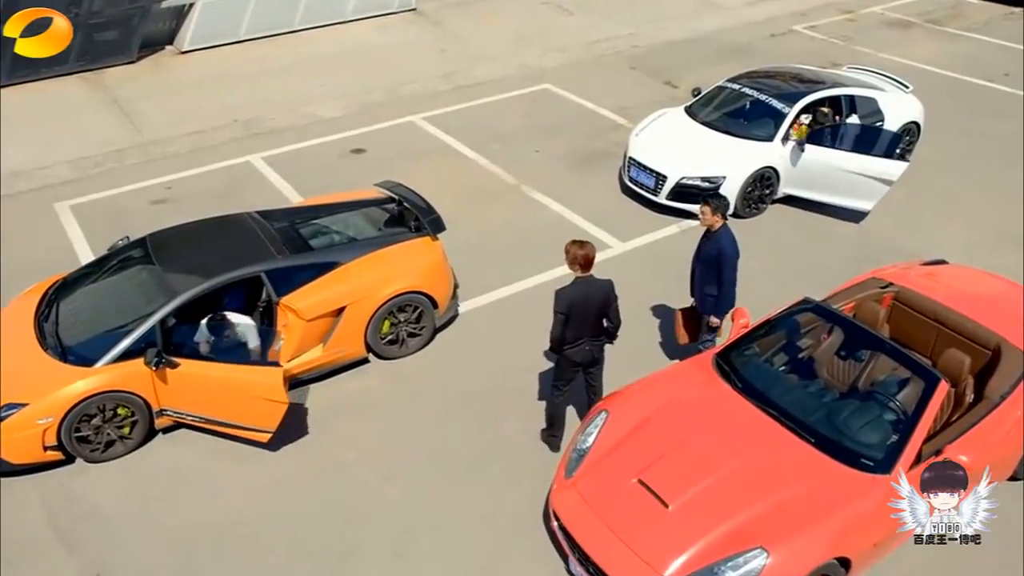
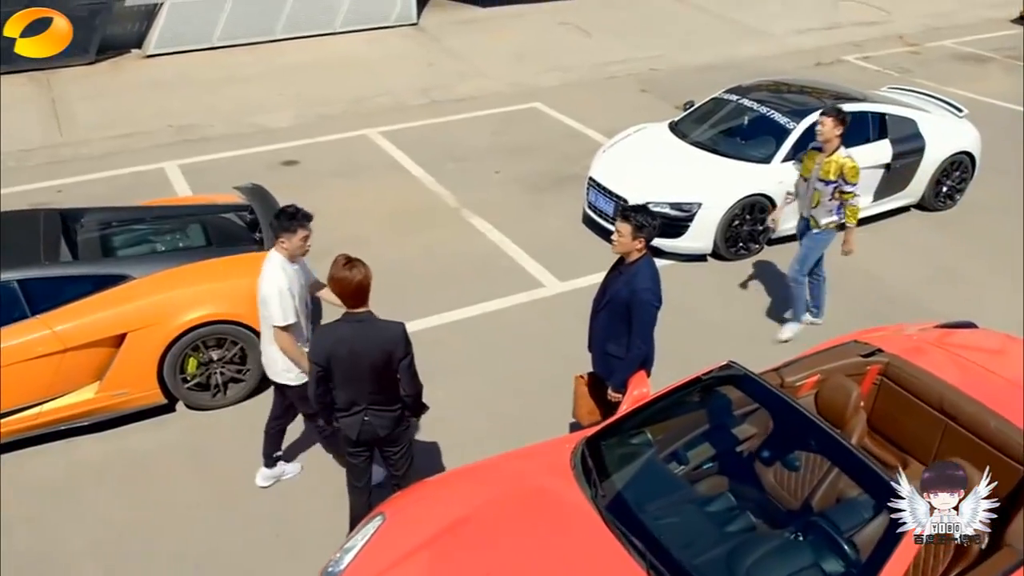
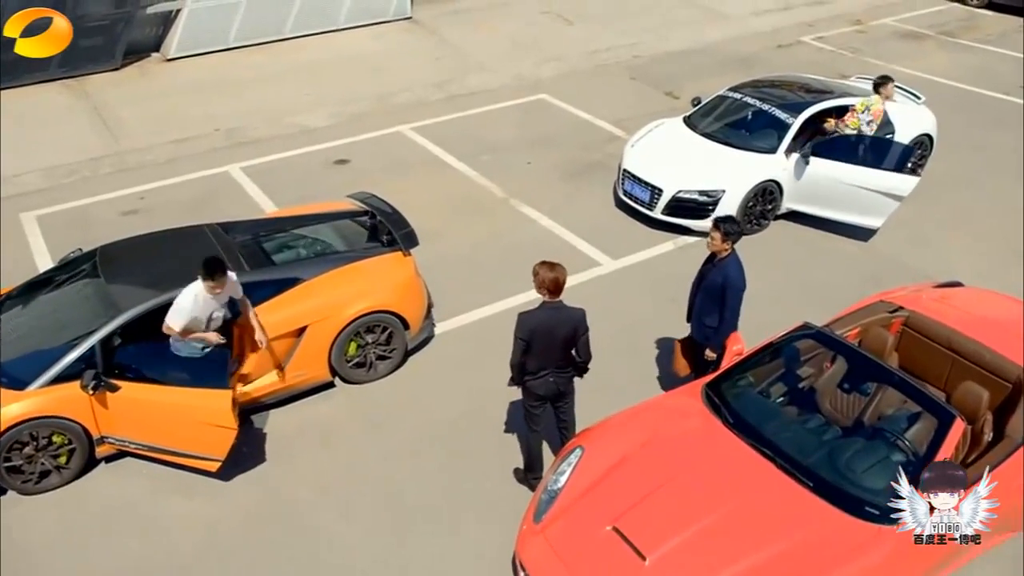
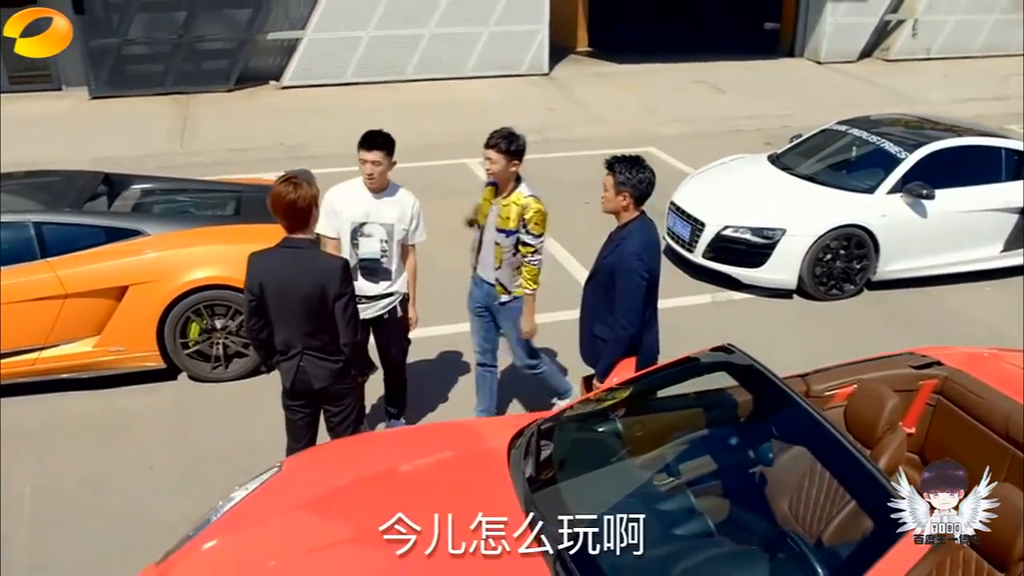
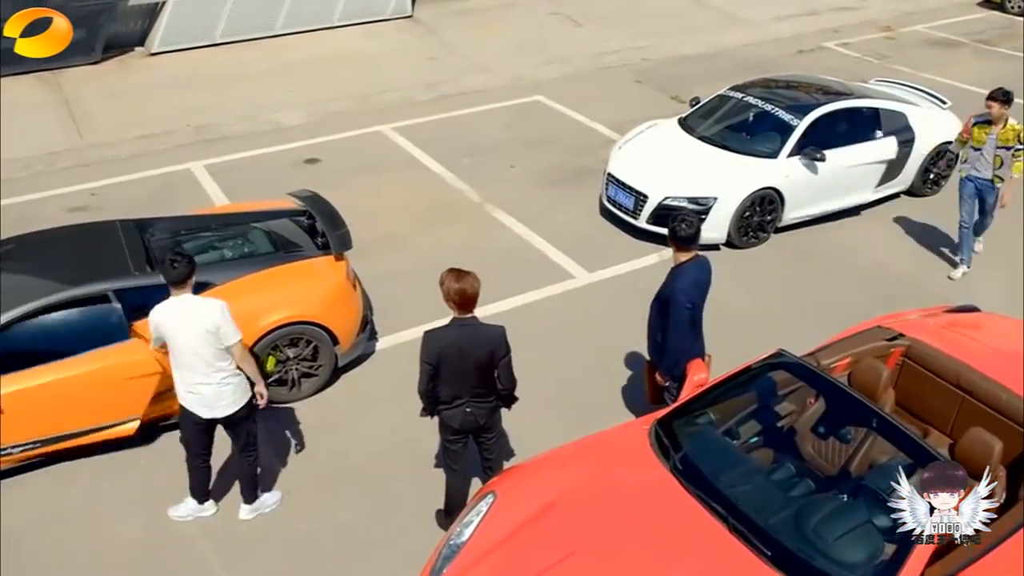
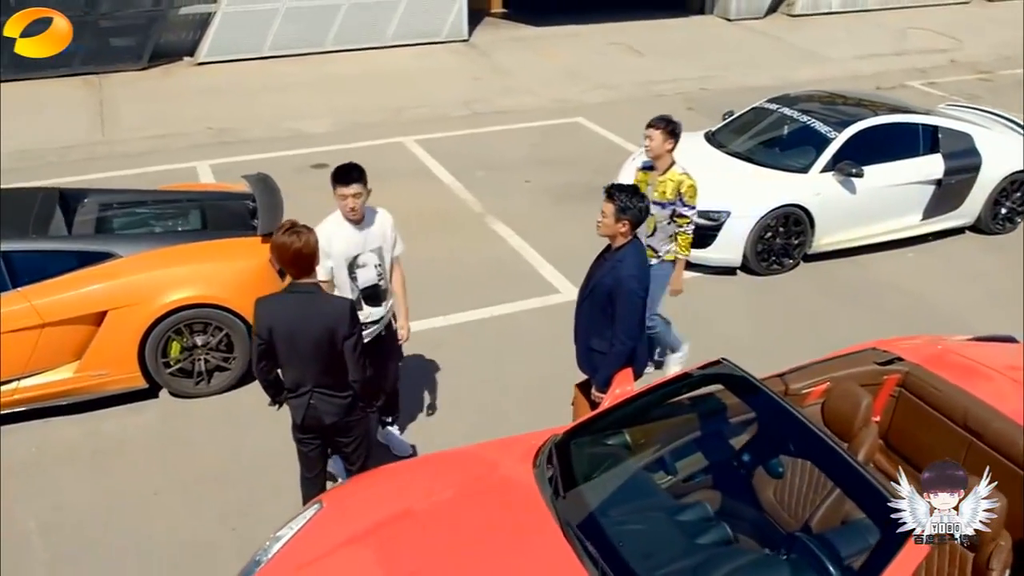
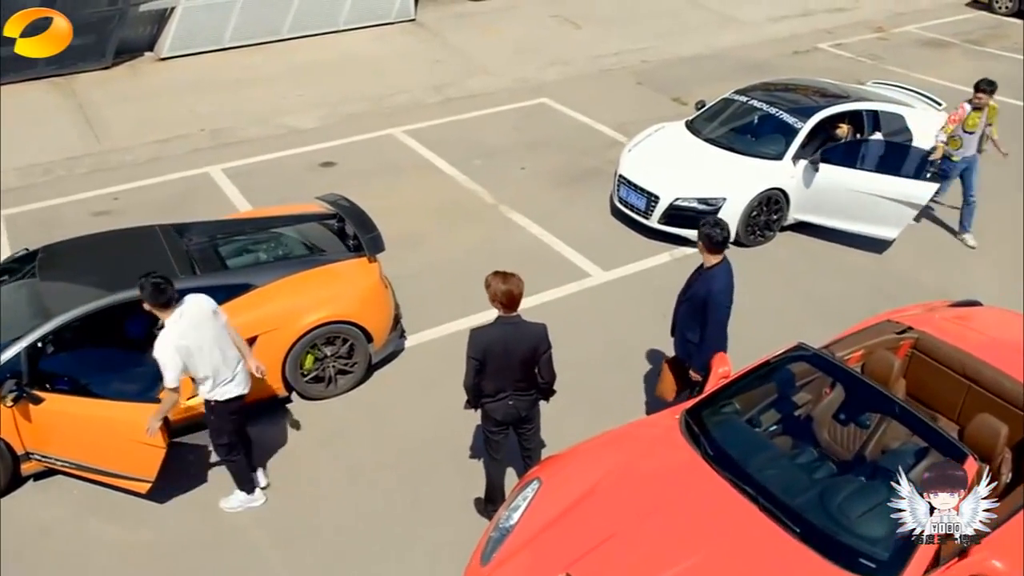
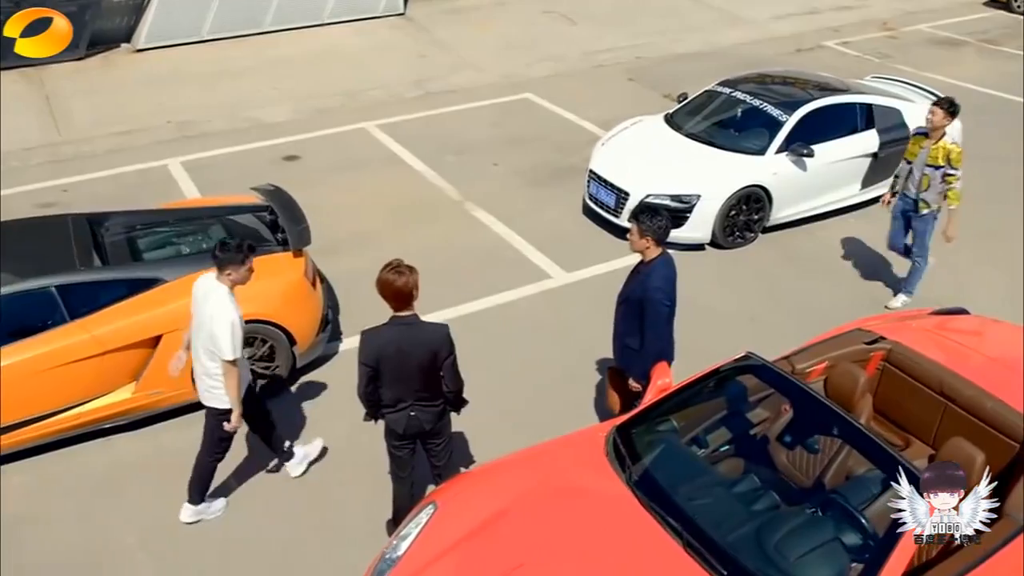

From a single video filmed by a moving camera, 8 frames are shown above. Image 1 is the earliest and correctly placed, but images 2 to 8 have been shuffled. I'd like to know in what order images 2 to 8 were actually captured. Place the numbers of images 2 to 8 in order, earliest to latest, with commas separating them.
3, 7, 5, 8, 2, 6, 4
